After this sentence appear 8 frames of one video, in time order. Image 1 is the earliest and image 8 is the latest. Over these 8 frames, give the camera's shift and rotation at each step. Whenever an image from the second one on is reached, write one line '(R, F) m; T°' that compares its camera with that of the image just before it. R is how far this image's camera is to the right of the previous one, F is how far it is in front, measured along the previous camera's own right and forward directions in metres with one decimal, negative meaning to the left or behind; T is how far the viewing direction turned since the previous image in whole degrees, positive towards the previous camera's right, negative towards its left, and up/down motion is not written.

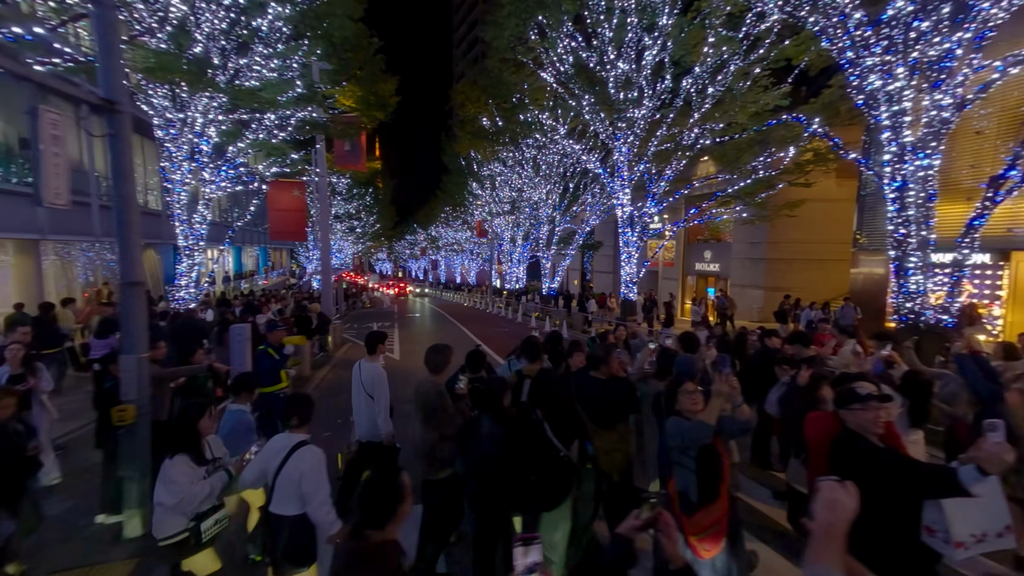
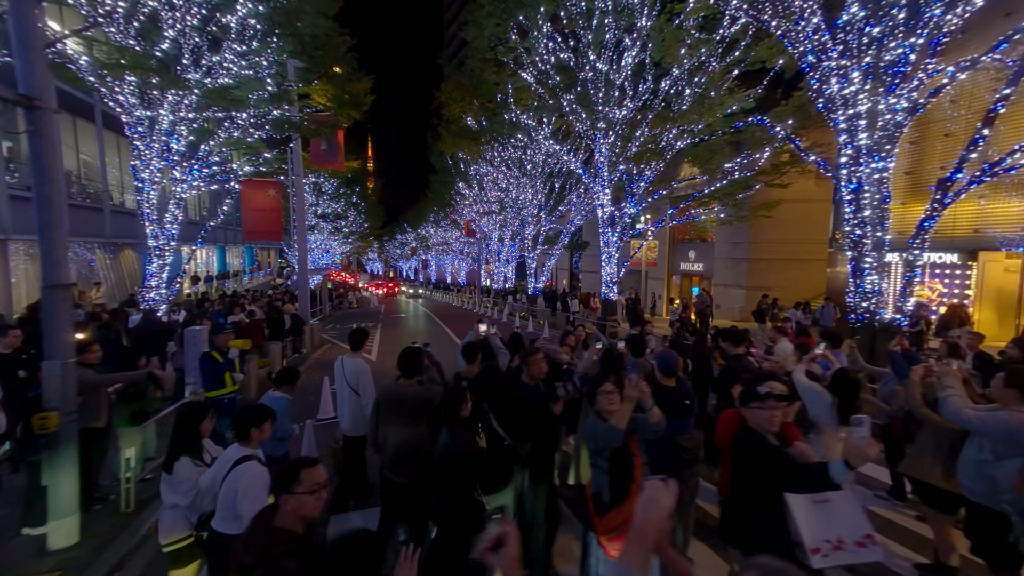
(+0.4, 0.0) m; +1°
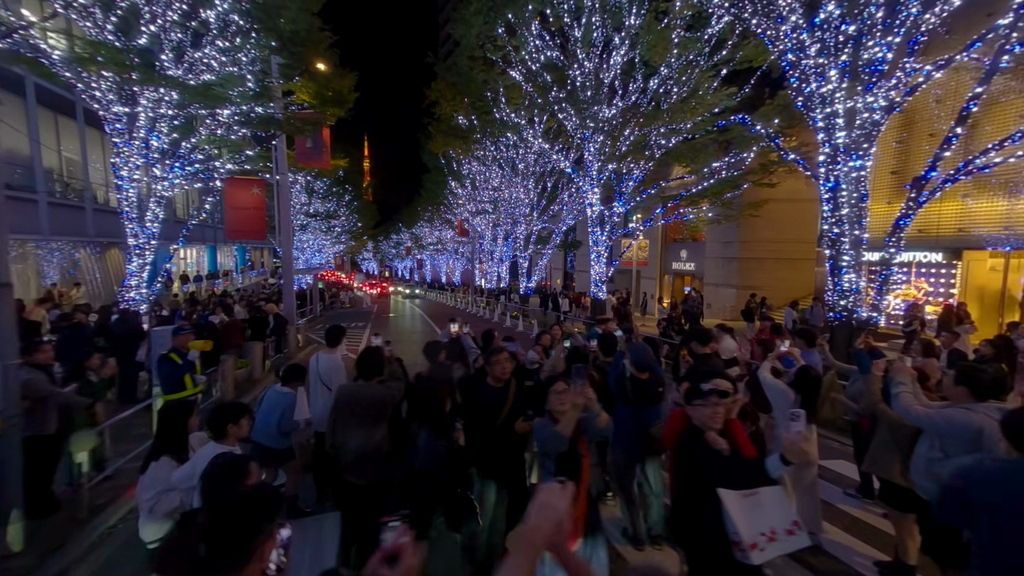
(+0.3, +0.1) m; 0°
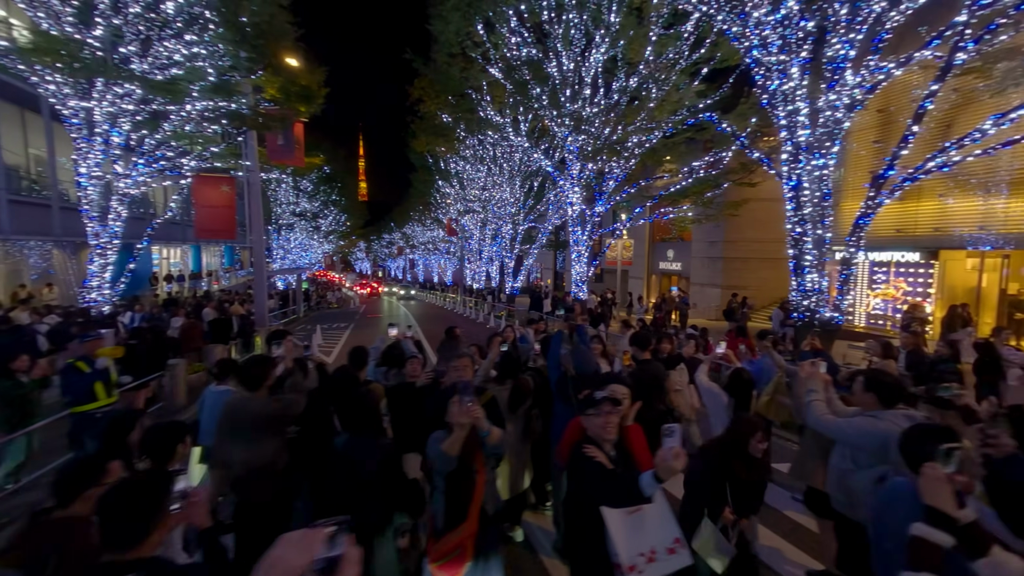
(+0.5, +0.2) m; 0°
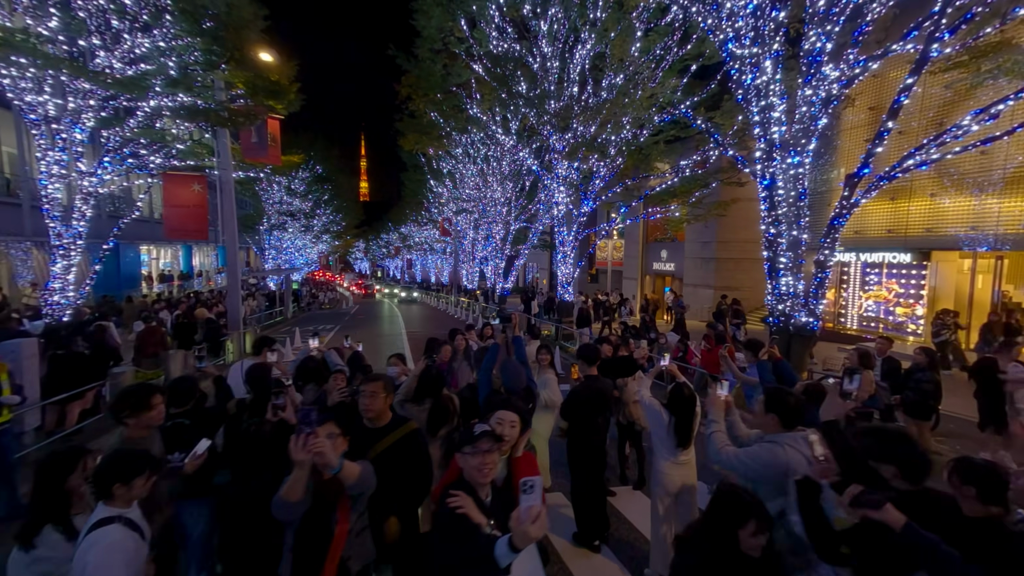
(+0.5, +0.4) m; 0°
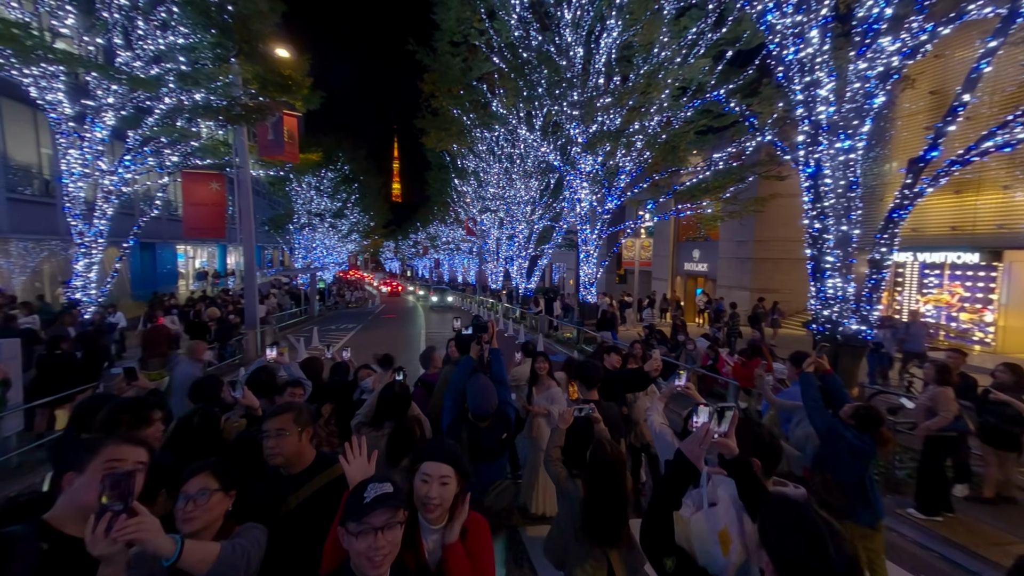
(+0.2, +0.7) m; -3°
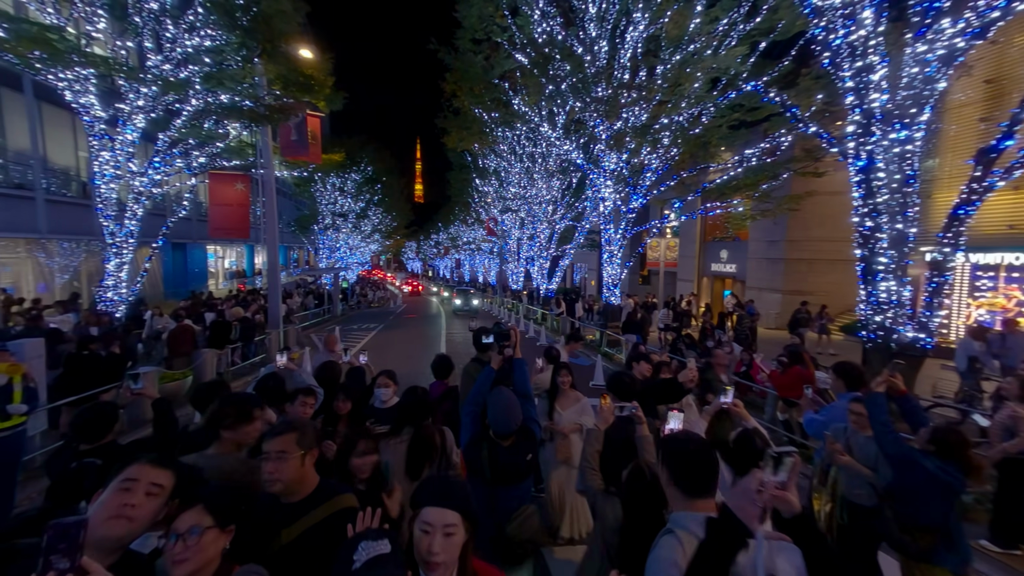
(0.0, +0.3) m; -2°
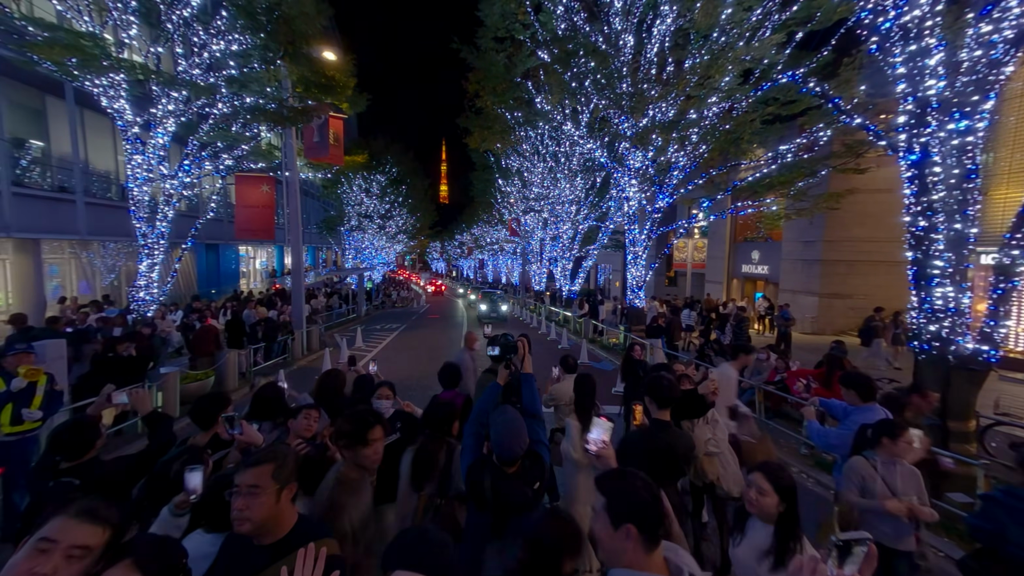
(+0.1, +0.4) m; -3°
